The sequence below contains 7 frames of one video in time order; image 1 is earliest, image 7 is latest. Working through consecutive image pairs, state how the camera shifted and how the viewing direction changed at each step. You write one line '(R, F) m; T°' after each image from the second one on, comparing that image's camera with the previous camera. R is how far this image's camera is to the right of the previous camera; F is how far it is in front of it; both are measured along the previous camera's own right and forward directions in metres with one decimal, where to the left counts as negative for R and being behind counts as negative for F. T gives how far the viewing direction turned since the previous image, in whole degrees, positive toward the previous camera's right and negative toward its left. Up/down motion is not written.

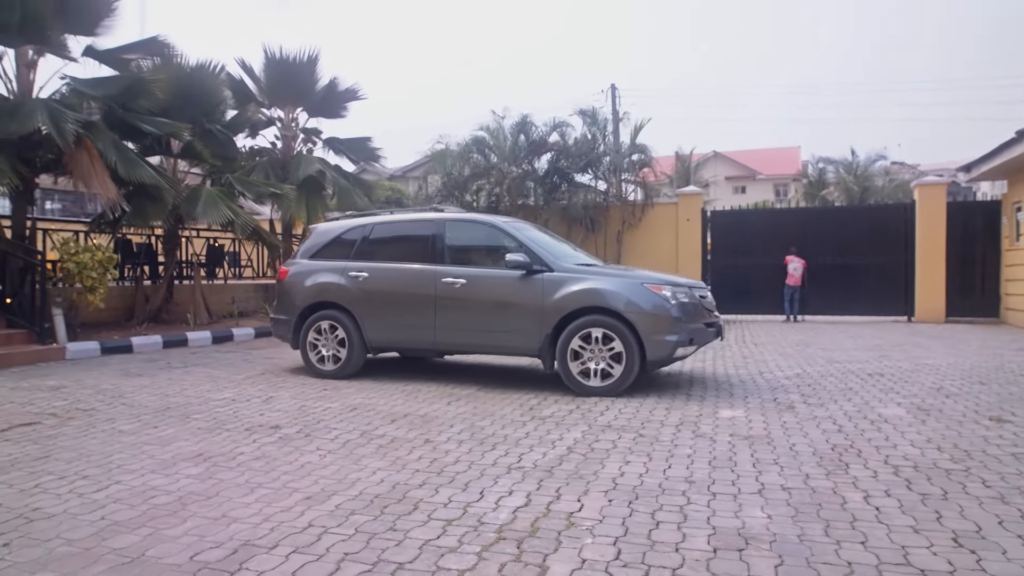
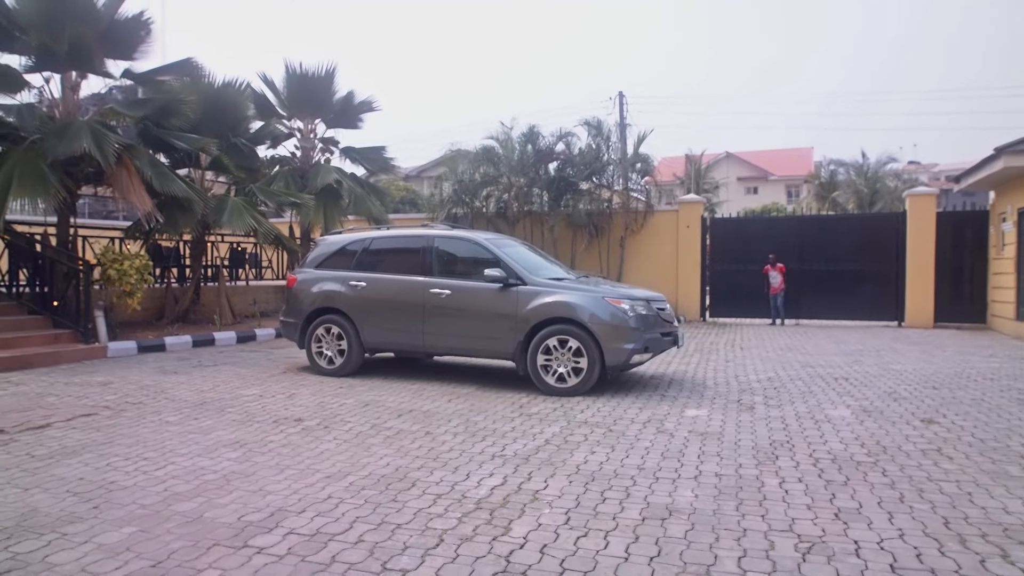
(+0.2, -0.9) m; -1°
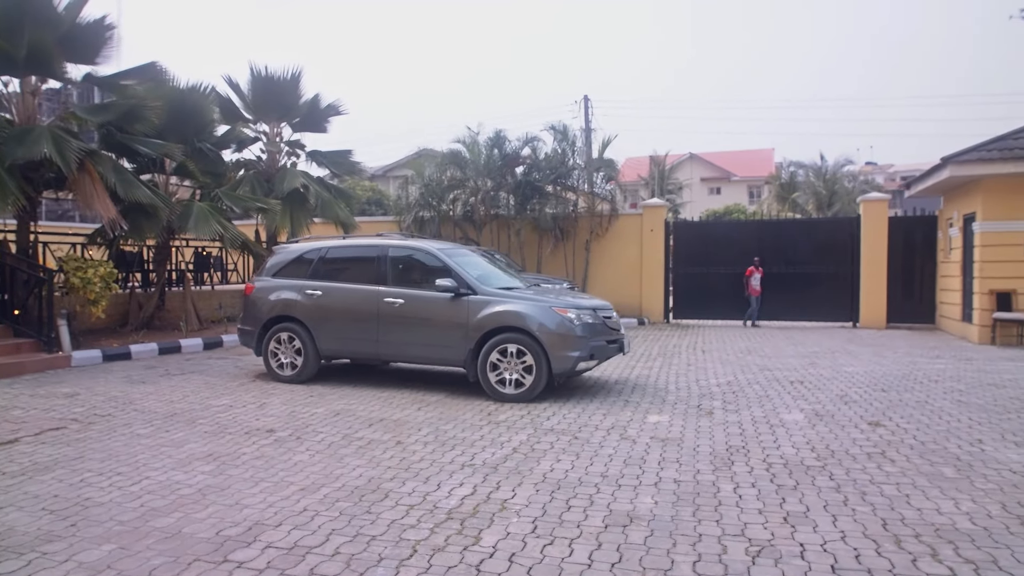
(0.0, -0.2) m; +2°
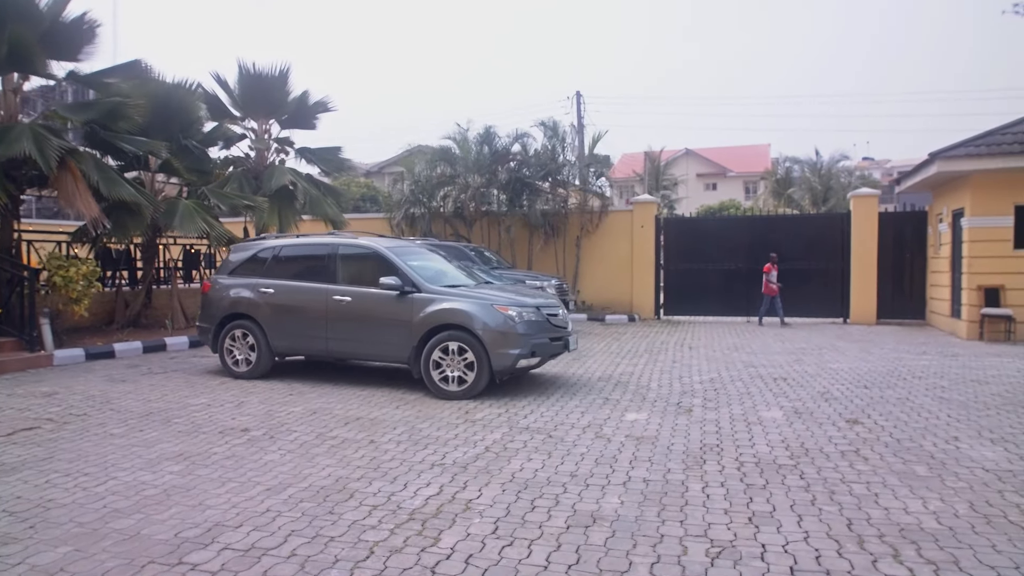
(+0.2, +0.1) m; 0°
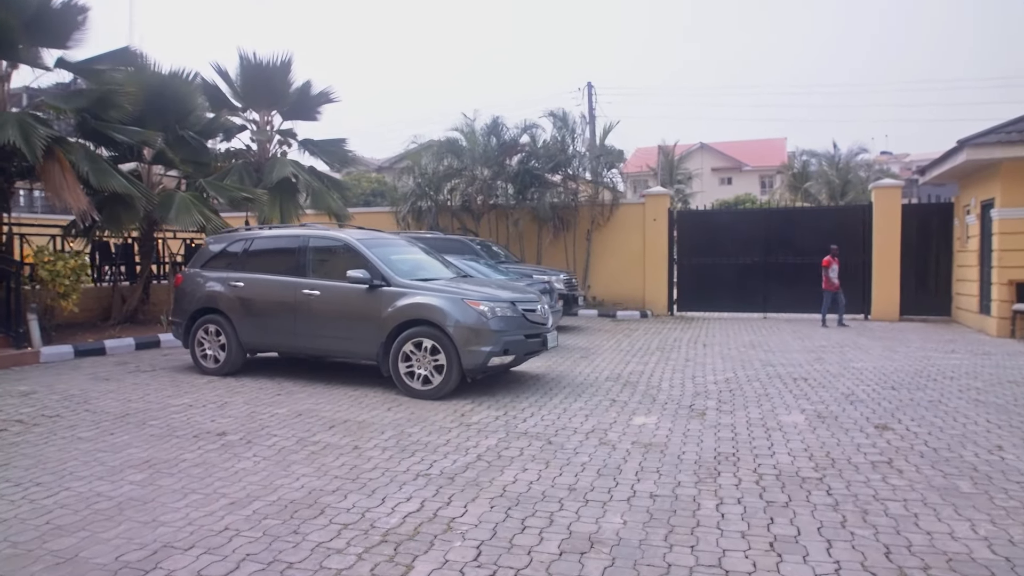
(+0.1, +0.6) m; -1°
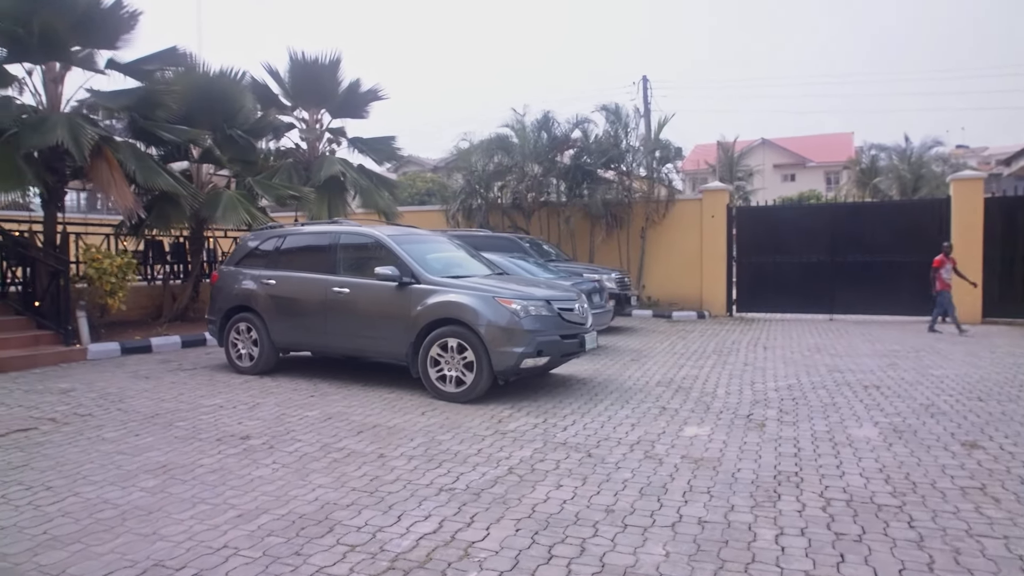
(+0.2, +0.5) m; -4°
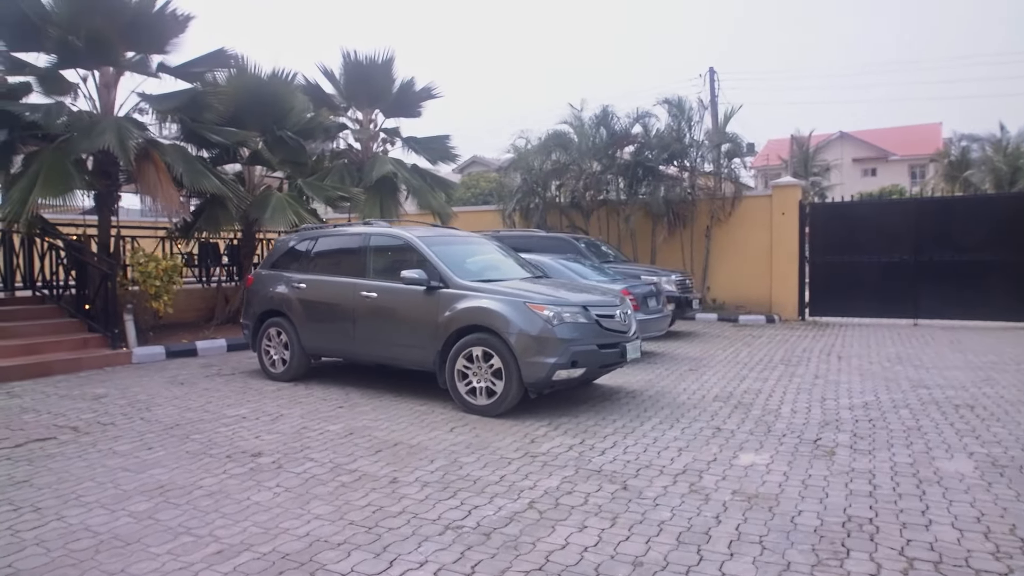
(+0.3, +0.7) m; -5°
